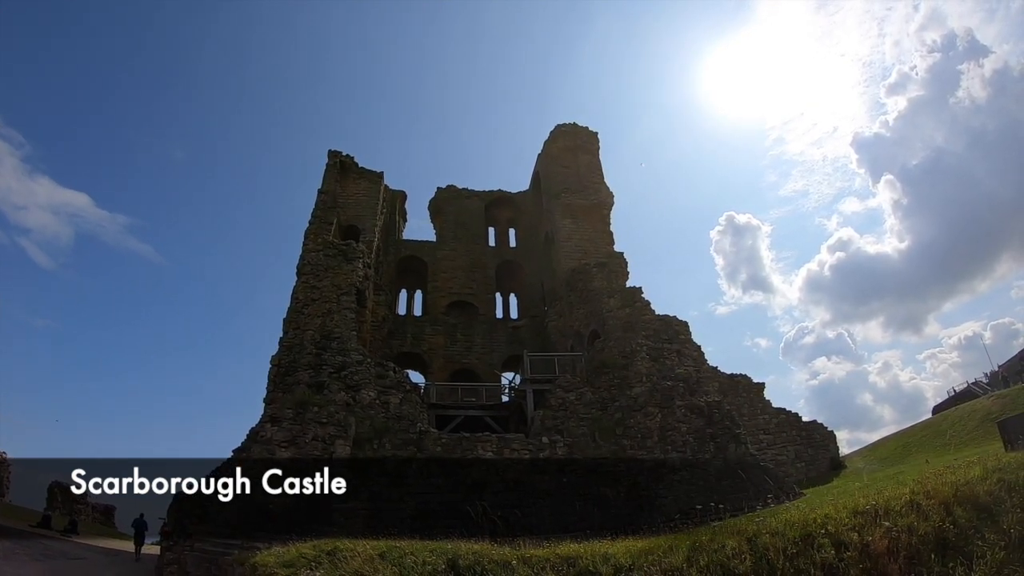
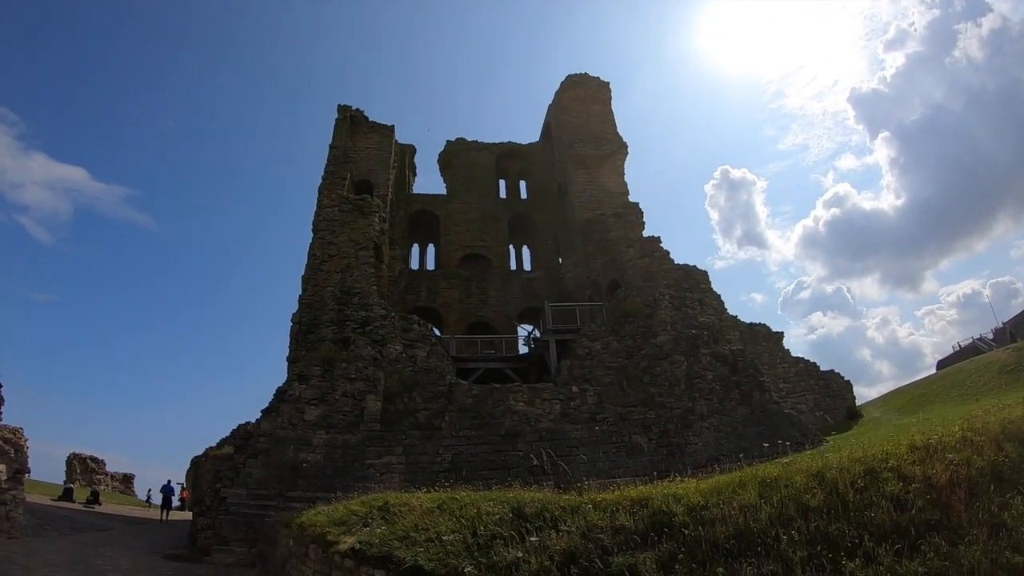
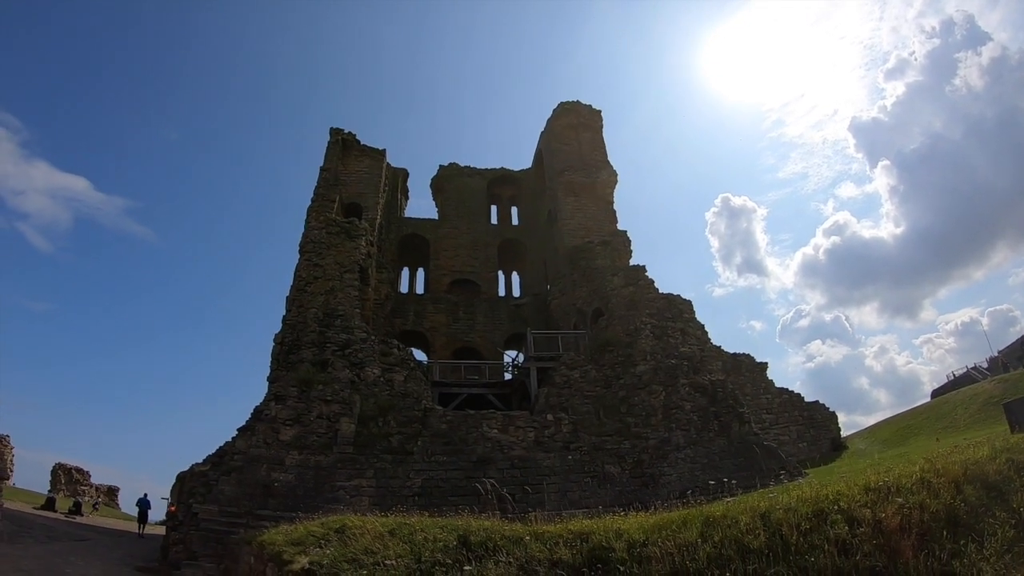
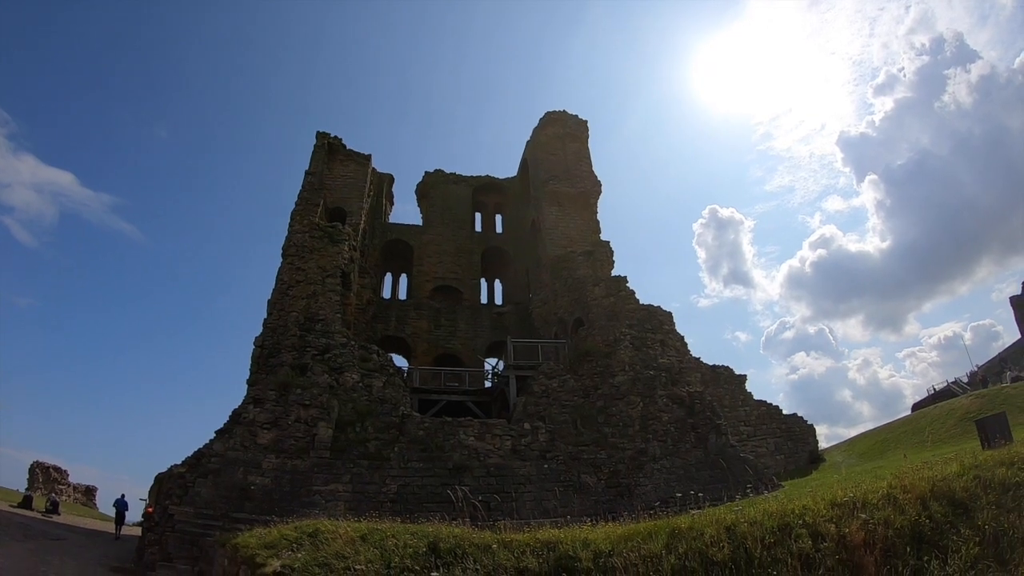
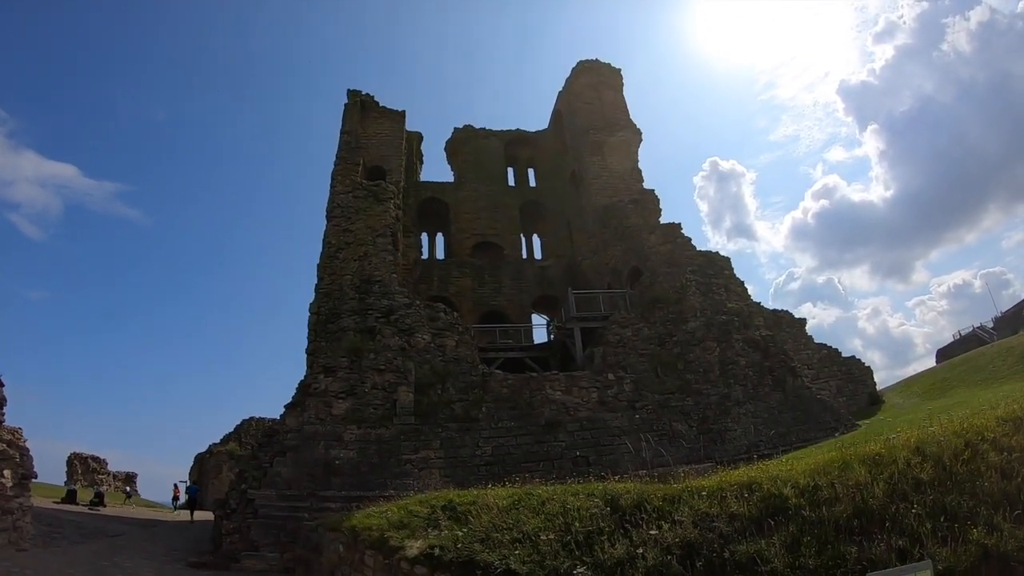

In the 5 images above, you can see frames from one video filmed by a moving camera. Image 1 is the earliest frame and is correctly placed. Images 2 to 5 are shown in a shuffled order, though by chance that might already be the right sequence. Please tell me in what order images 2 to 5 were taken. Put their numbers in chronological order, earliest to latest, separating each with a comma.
4, 3, 2, 5
